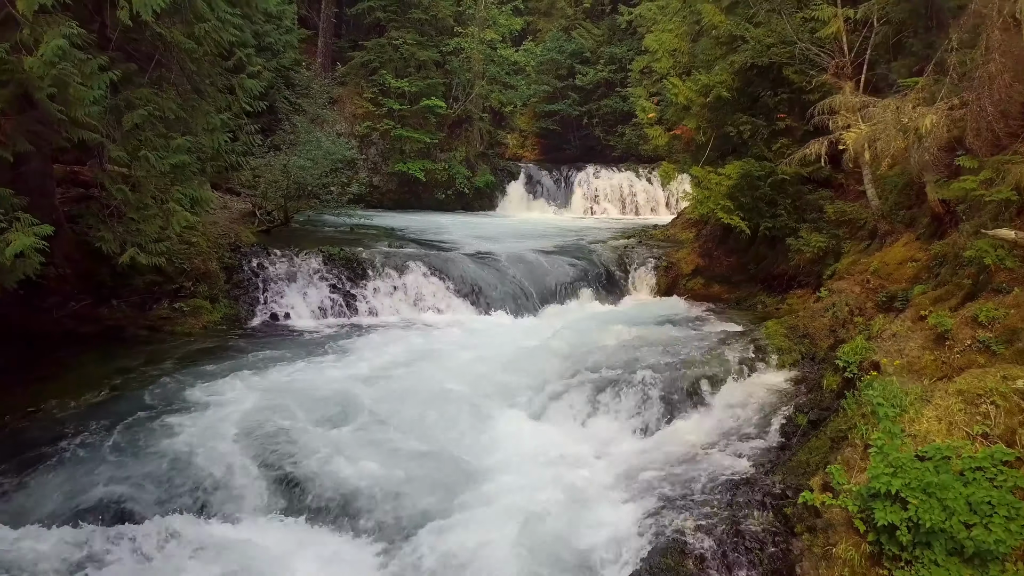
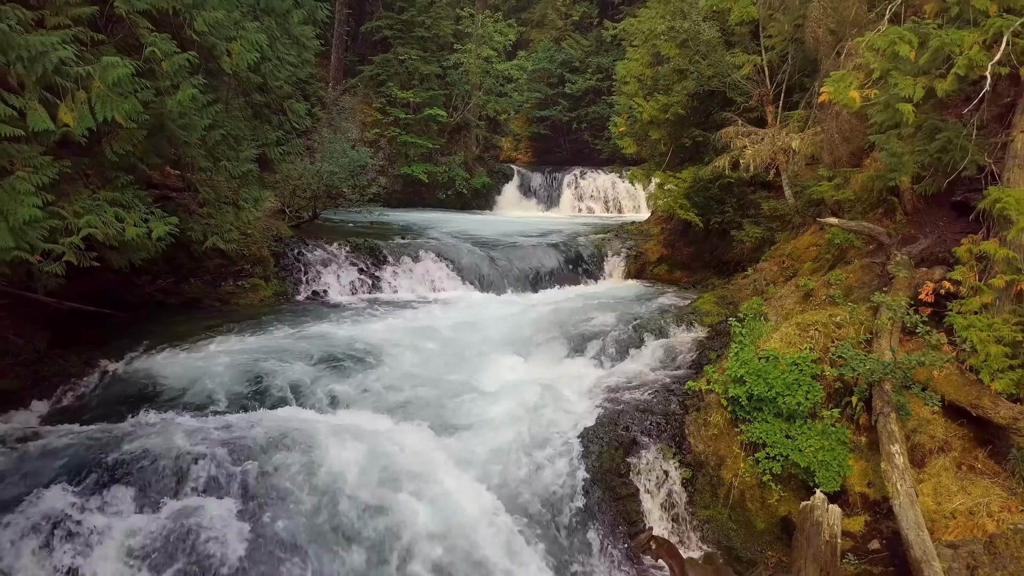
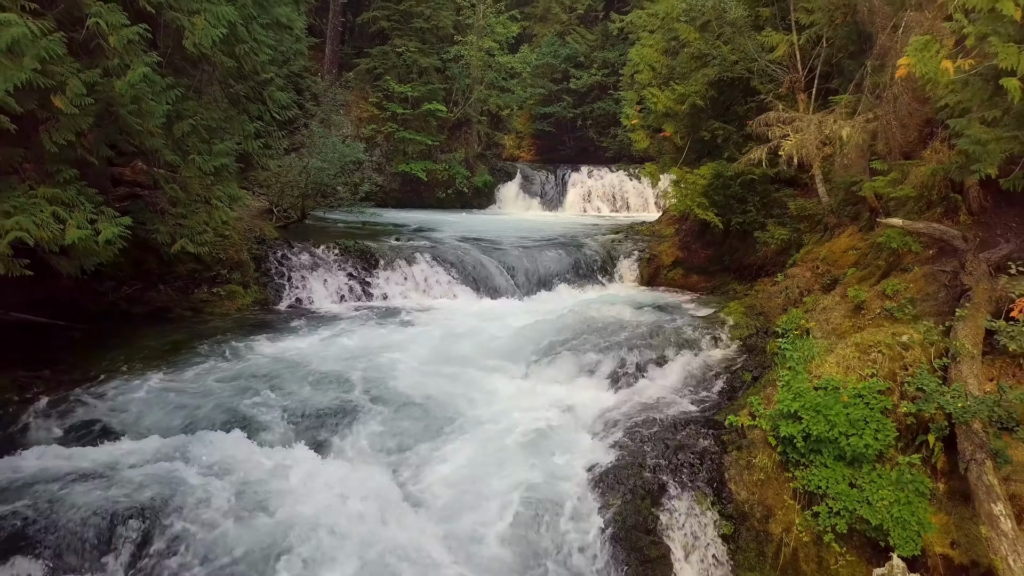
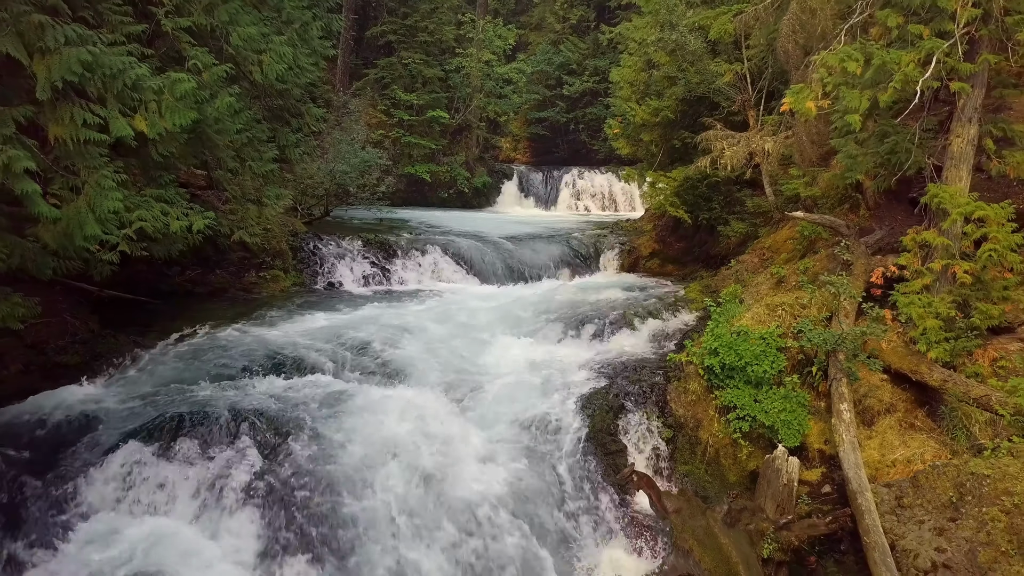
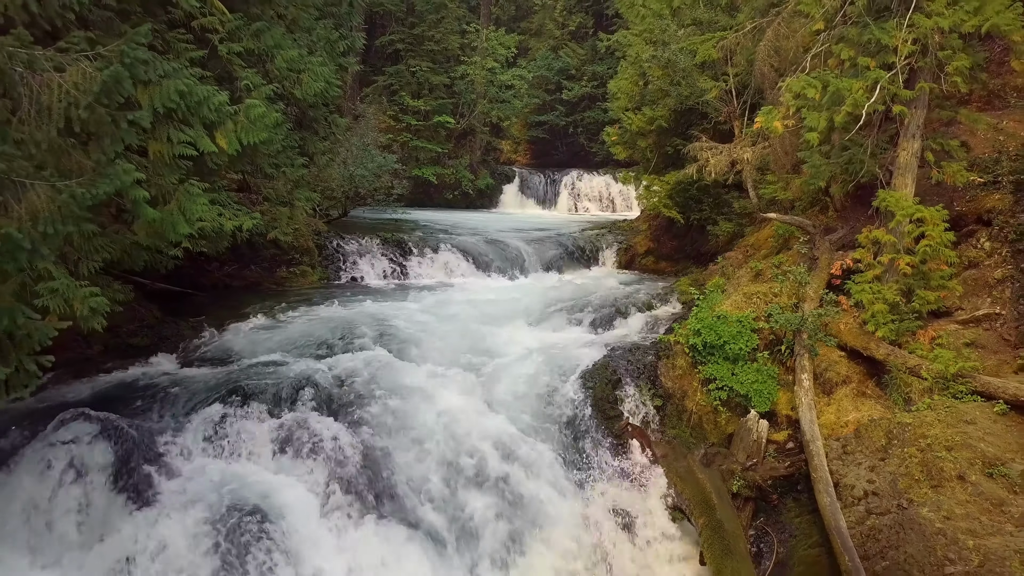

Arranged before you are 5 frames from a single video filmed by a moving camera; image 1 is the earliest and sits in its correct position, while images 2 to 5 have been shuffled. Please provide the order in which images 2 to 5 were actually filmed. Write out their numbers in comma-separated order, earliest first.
3, 2, 4, 5
